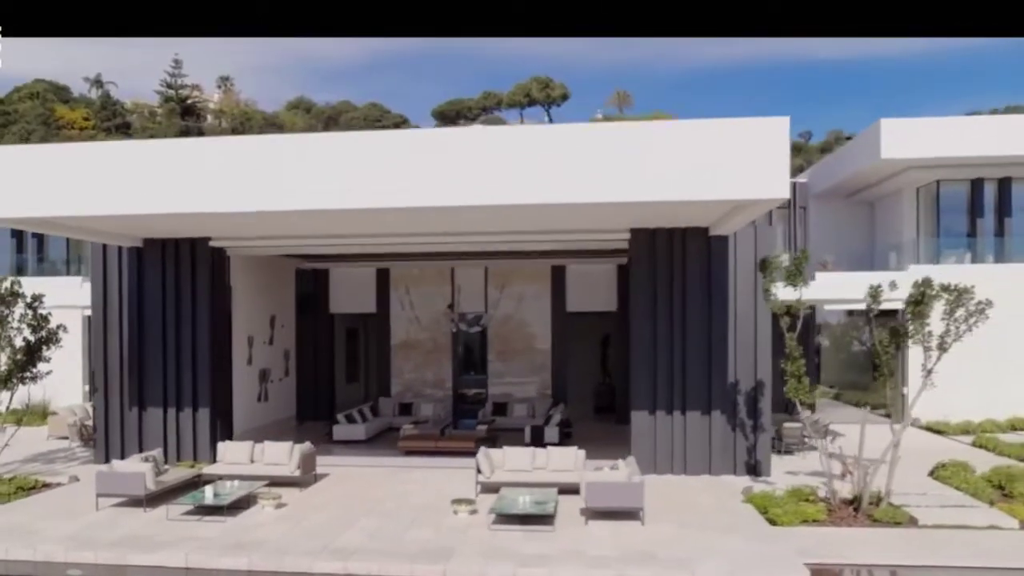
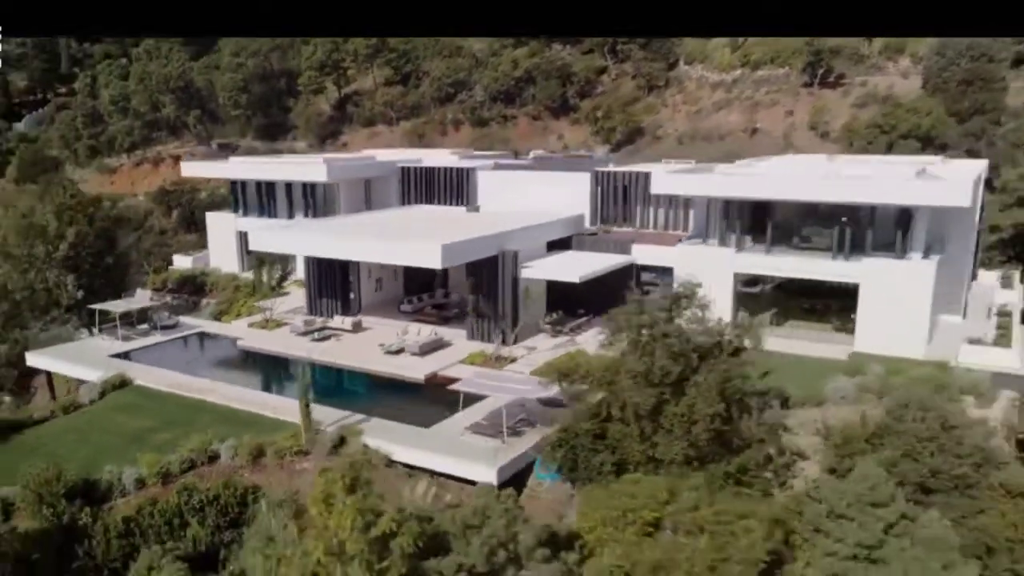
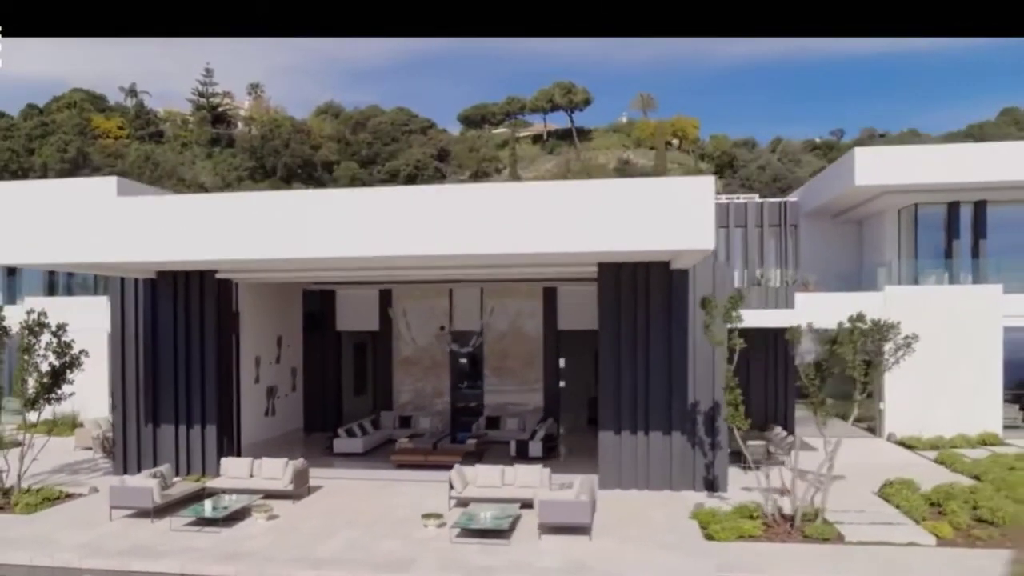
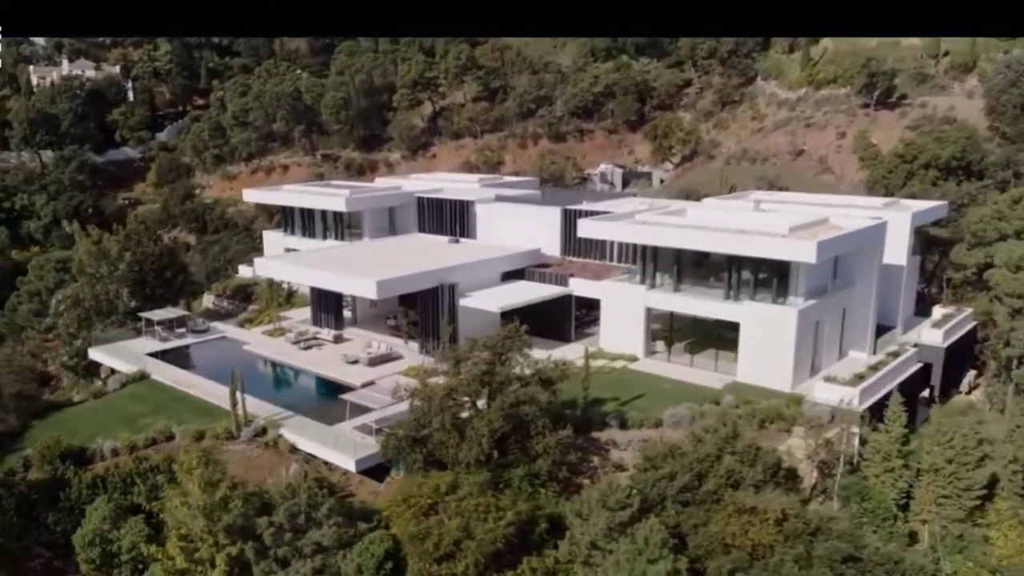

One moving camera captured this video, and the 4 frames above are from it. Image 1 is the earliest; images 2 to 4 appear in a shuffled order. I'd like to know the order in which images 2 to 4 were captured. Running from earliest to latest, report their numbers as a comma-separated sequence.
3, 2, 4
